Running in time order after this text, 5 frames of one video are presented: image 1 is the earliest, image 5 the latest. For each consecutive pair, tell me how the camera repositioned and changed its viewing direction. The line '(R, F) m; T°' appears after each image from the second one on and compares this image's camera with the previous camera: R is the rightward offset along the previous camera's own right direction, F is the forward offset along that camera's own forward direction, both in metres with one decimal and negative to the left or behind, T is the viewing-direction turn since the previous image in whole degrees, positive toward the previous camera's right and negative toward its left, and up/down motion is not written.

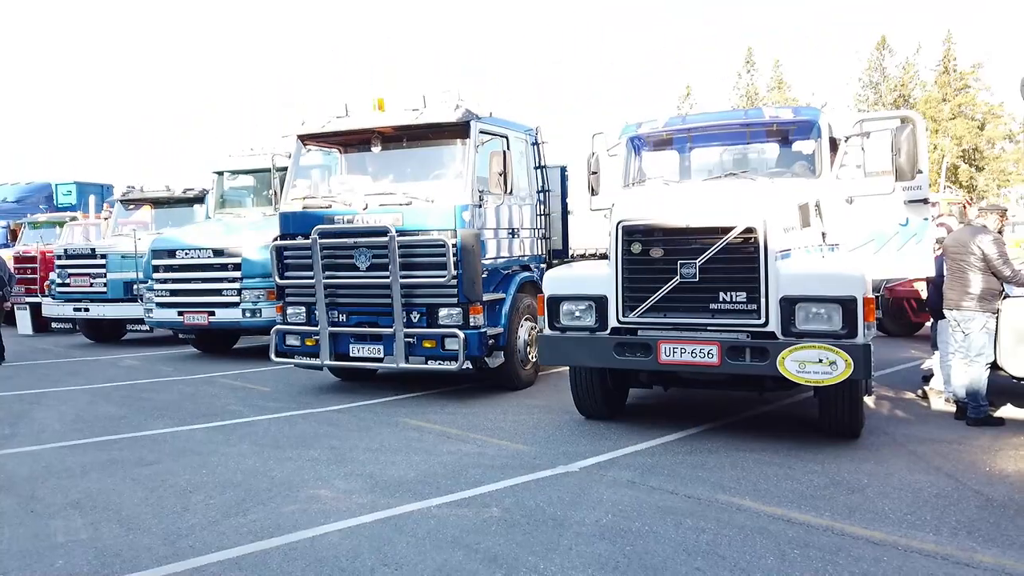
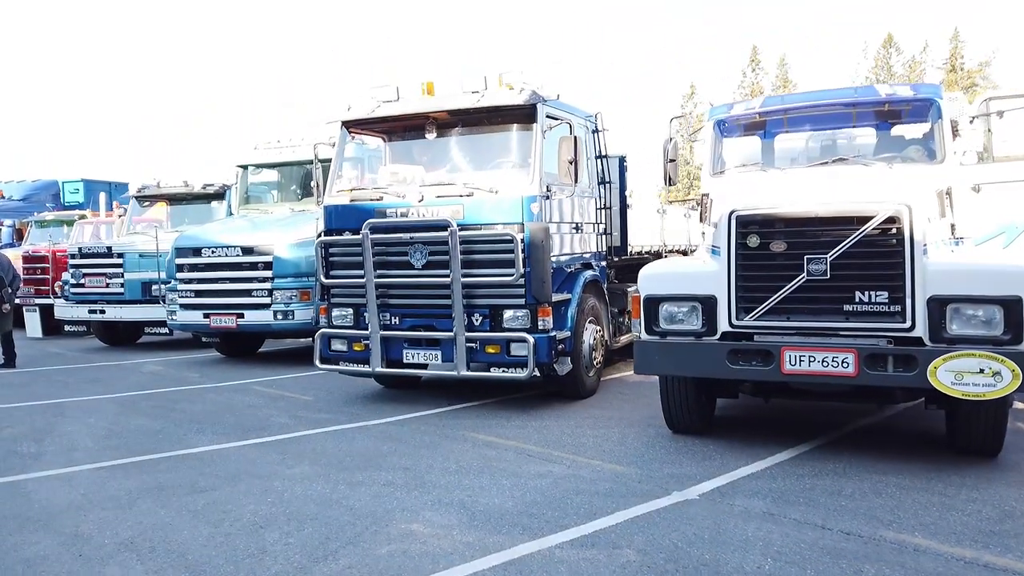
(-0.8, +0.8) m; 0°
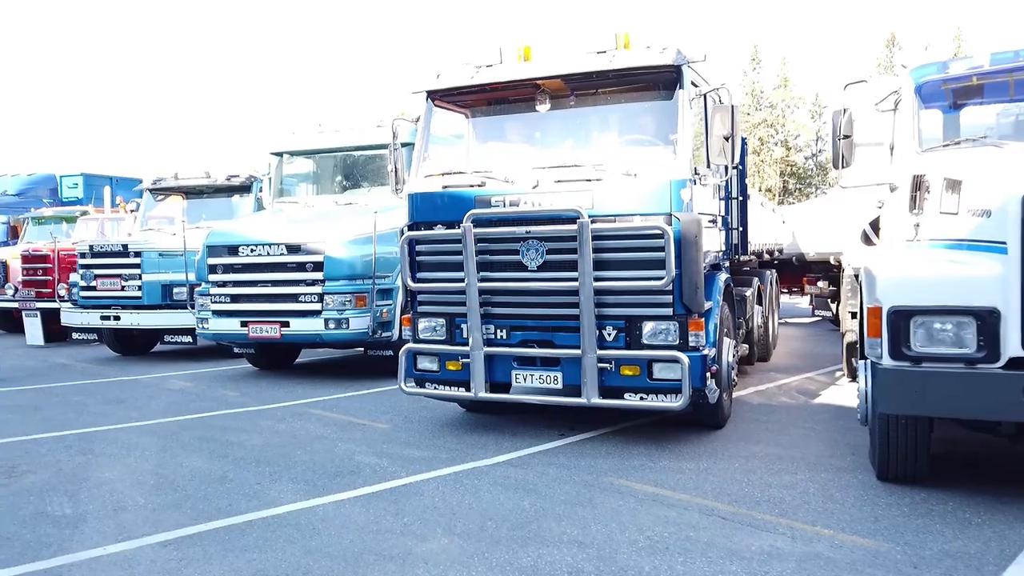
(-1.3, +1.6) m; +1°
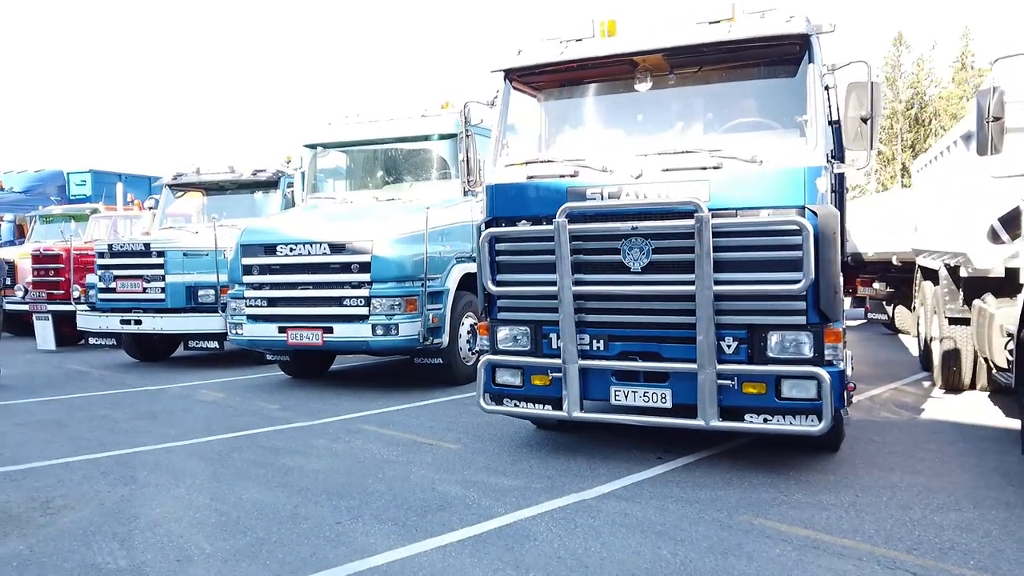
(-0.8, +0.8) m; 0°
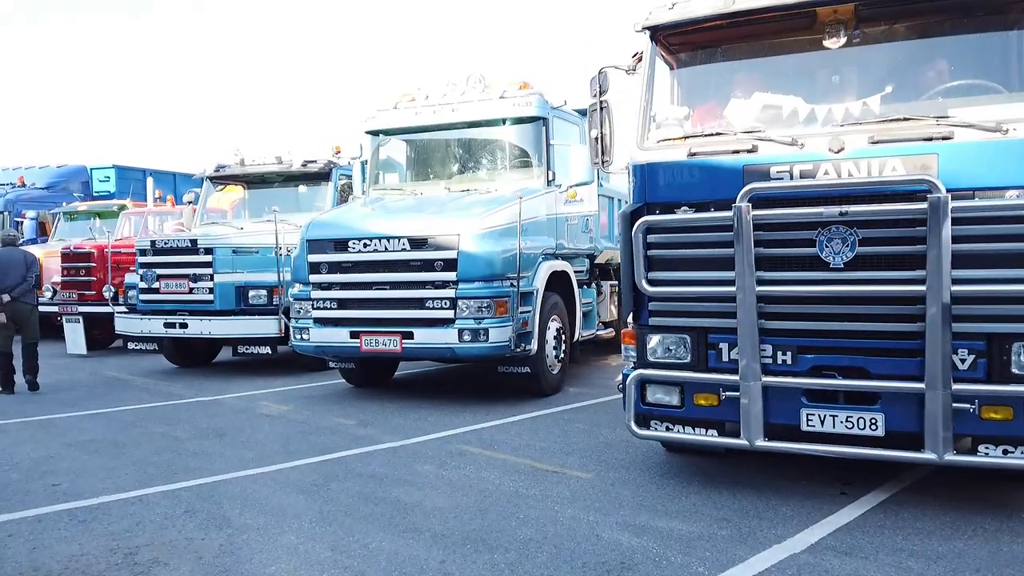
(-1.1, +1.0) m; -1°
